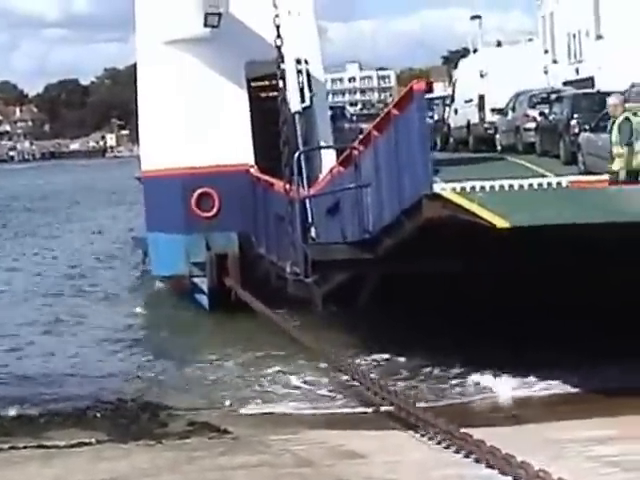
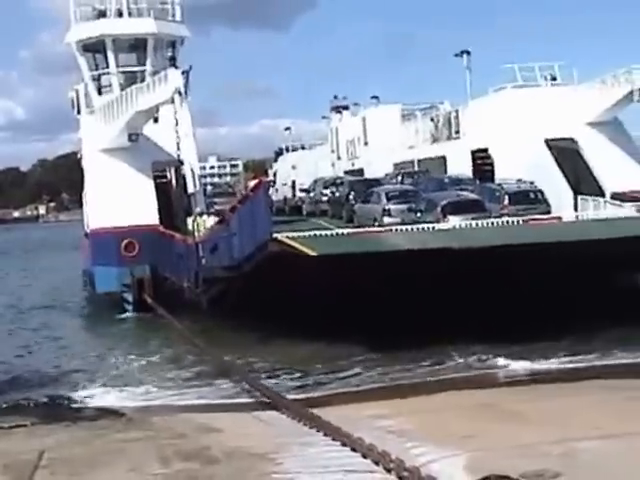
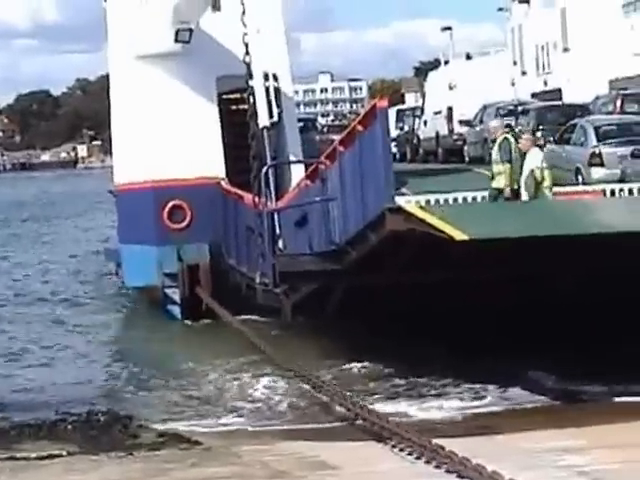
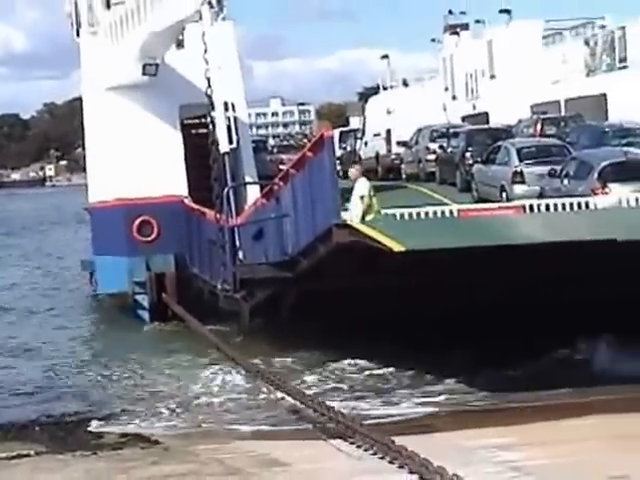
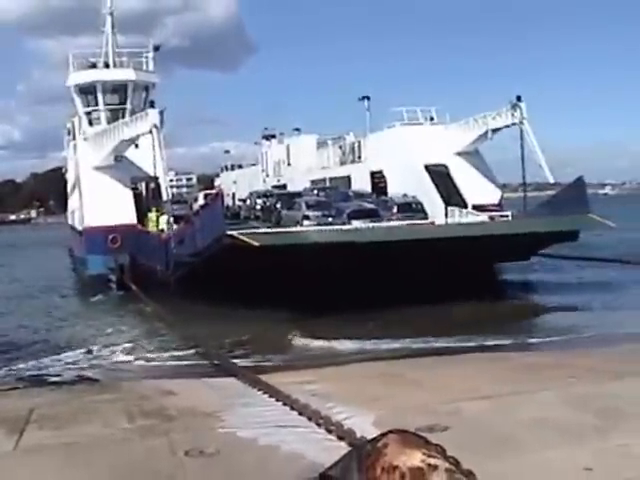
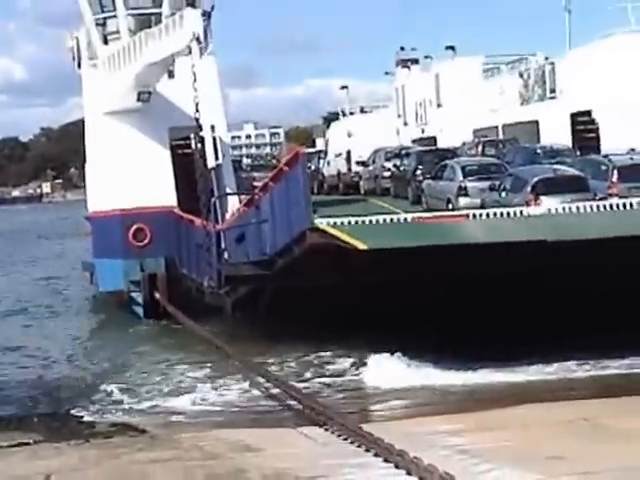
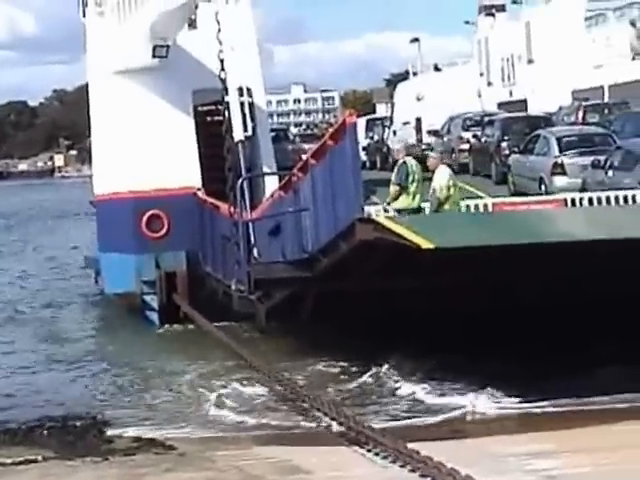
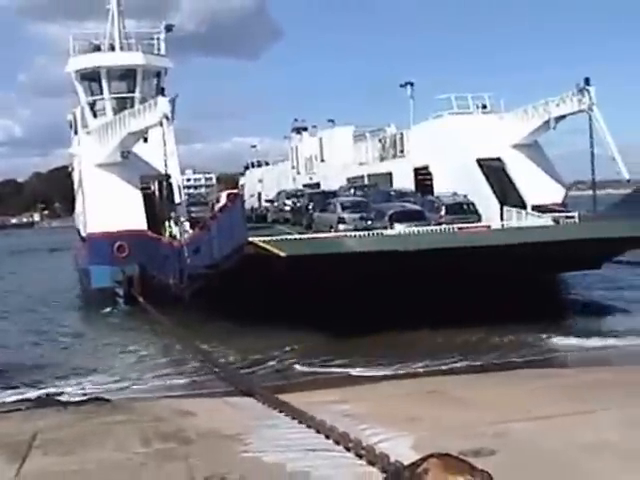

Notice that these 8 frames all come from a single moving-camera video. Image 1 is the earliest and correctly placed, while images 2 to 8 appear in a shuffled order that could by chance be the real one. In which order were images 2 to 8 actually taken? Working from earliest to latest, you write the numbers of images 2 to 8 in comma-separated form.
3, 7, 4, 6, 2, 8, 5
